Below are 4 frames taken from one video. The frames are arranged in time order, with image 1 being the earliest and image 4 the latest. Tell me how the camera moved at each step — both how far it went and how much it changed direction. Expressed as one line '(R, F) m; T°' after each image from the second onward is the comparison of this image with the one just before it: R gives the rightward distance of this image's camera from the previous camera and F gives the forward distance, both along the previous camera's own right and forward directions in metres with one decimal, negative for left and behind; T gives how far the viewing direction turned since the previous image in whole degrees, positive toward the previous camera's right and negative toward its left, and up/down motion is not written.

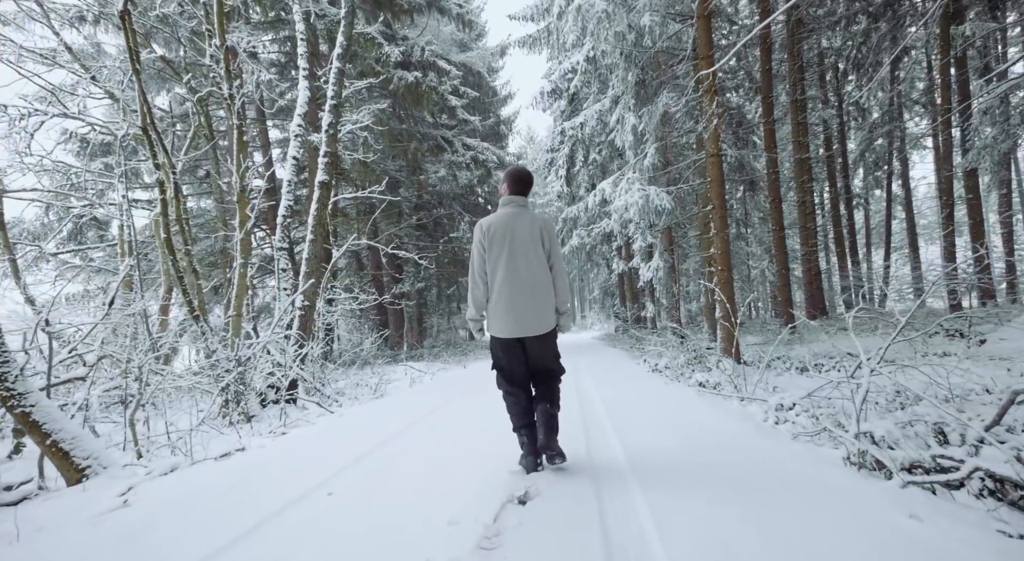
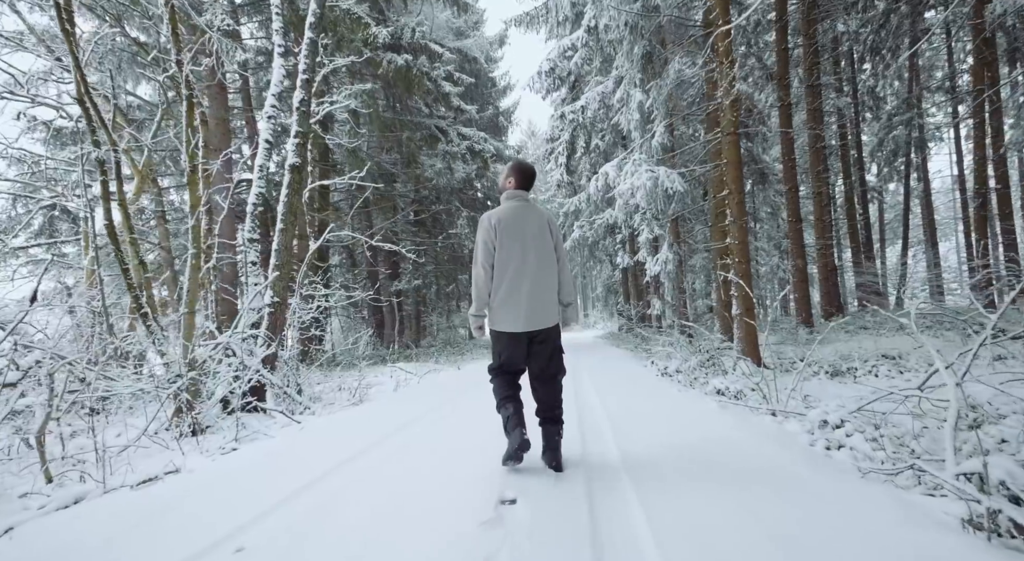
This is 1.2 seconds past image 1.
(+0.1, +0.7) m; 0°
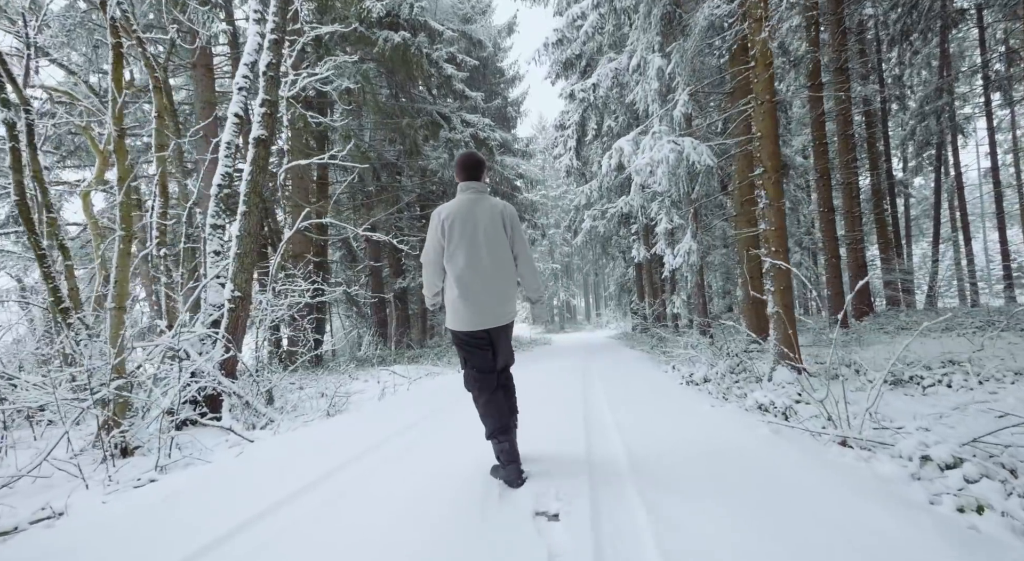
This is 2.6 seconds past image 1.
(+0.1, +0.8) m; -1°
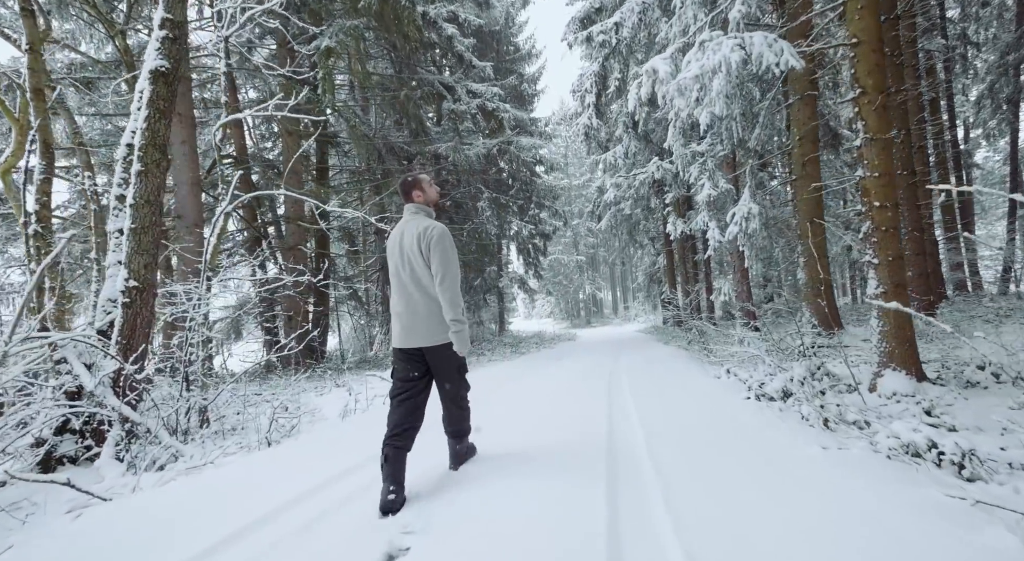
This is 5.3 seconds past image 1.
(+0.2, +1.5) m; -3°
